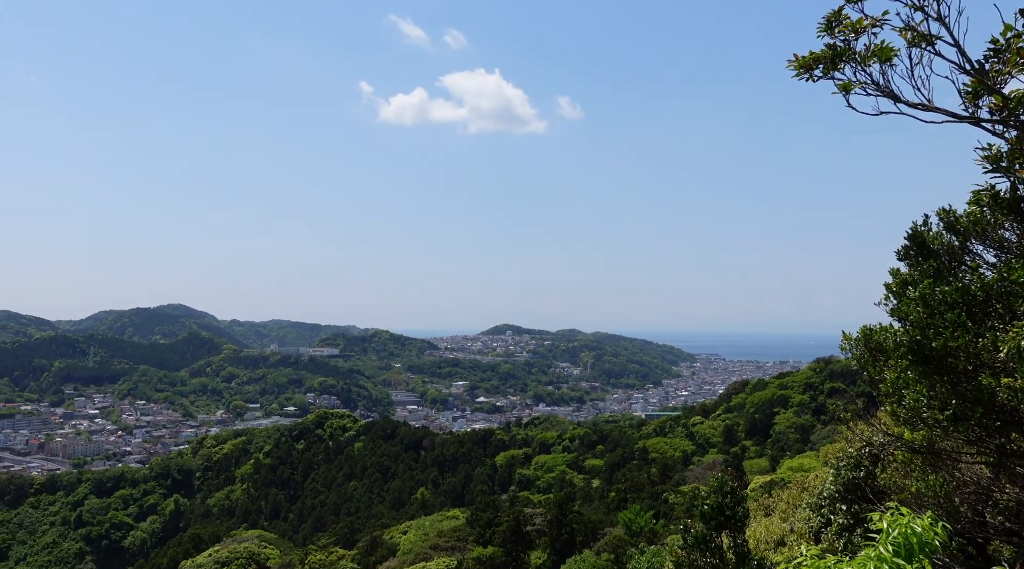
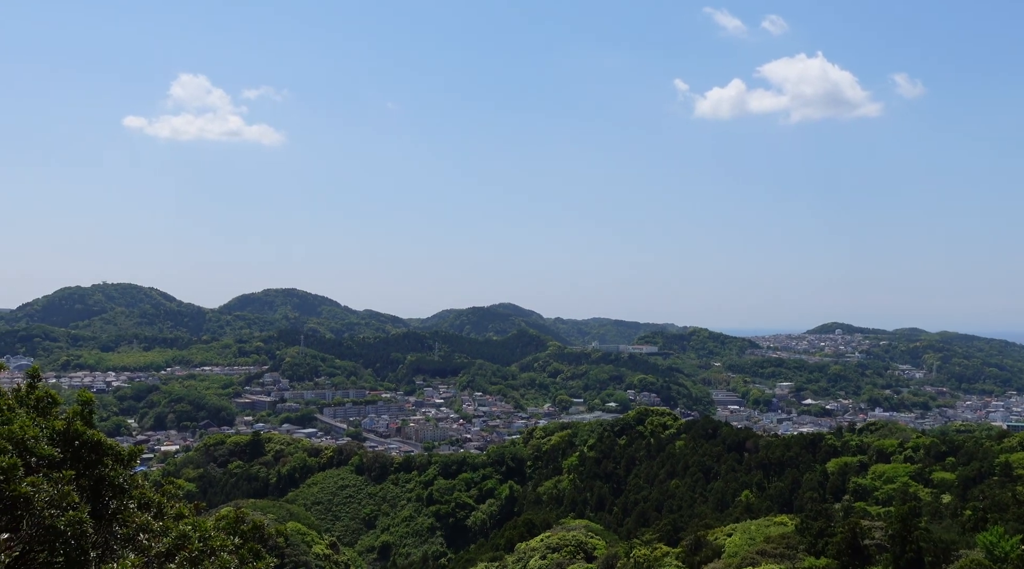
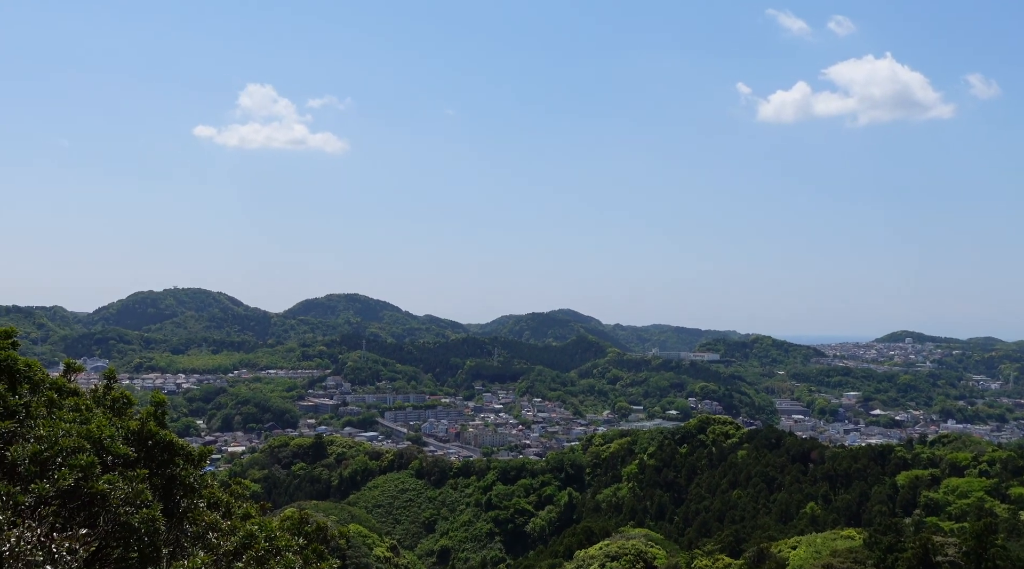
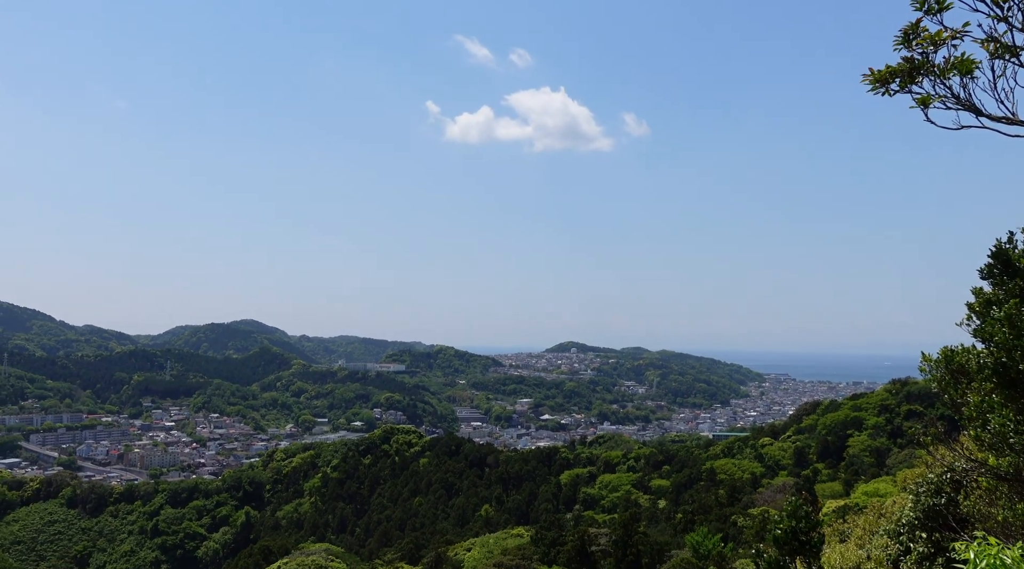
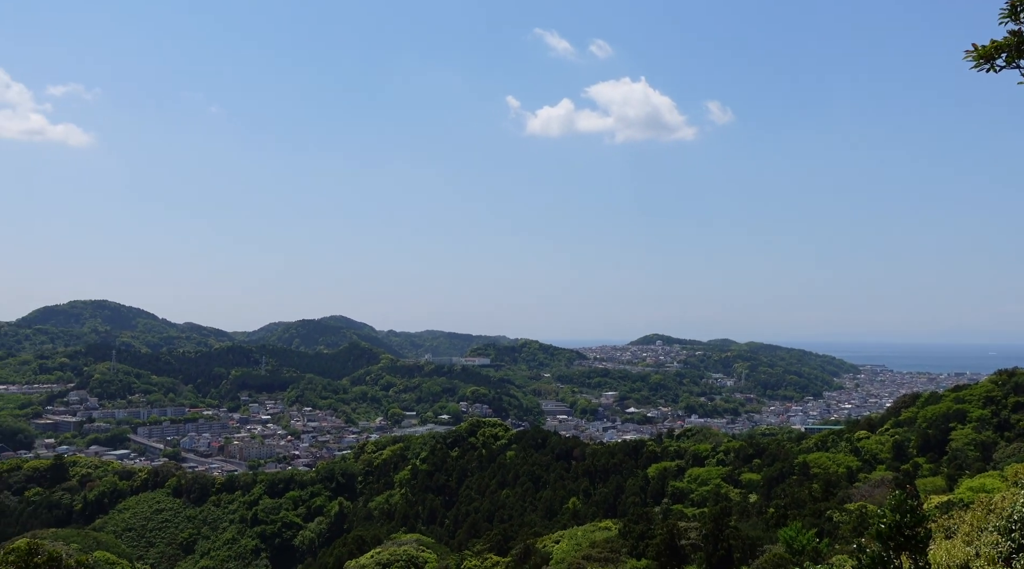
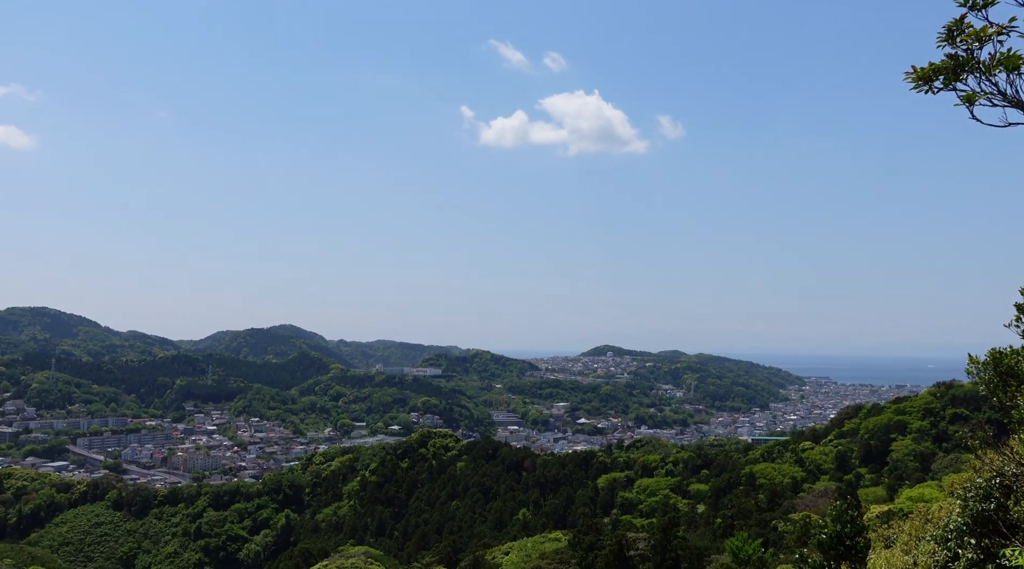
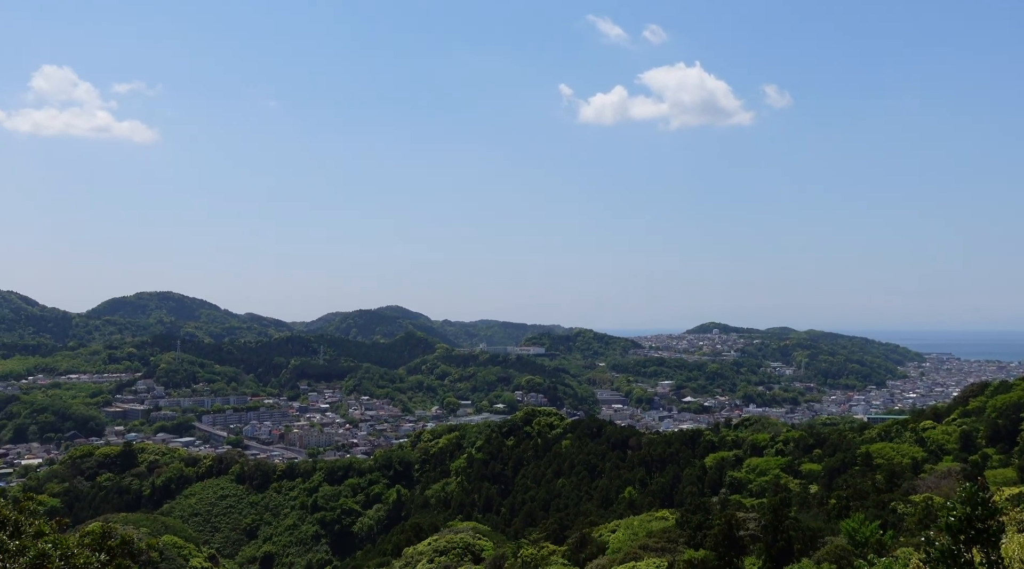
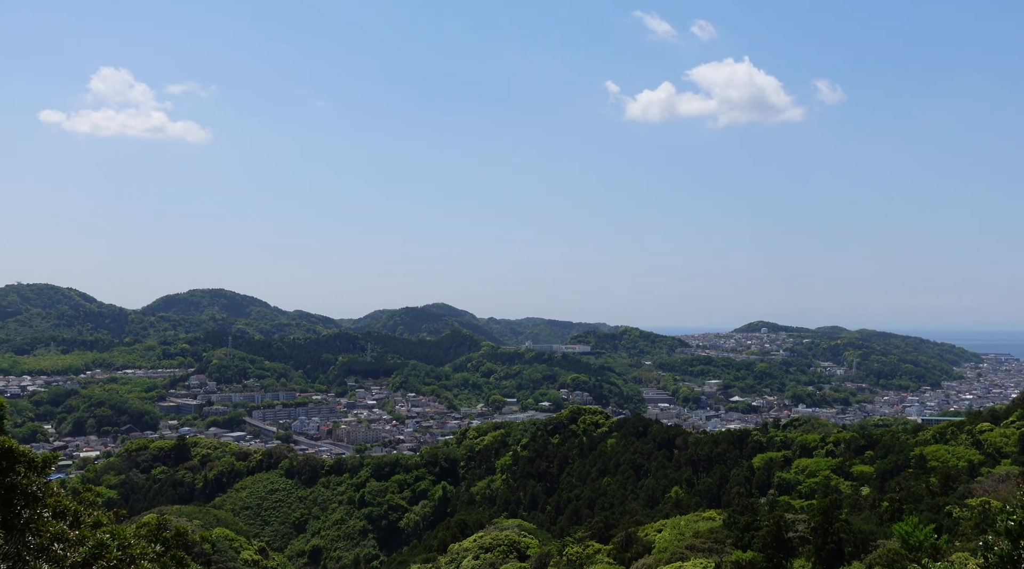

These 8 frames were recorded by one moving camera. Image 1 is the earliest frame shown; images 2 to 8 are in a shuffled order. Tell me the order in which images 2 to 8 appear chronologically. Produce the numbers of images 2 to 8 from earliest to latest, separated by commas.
4, 6, 5, 7, 8, 2, 3
